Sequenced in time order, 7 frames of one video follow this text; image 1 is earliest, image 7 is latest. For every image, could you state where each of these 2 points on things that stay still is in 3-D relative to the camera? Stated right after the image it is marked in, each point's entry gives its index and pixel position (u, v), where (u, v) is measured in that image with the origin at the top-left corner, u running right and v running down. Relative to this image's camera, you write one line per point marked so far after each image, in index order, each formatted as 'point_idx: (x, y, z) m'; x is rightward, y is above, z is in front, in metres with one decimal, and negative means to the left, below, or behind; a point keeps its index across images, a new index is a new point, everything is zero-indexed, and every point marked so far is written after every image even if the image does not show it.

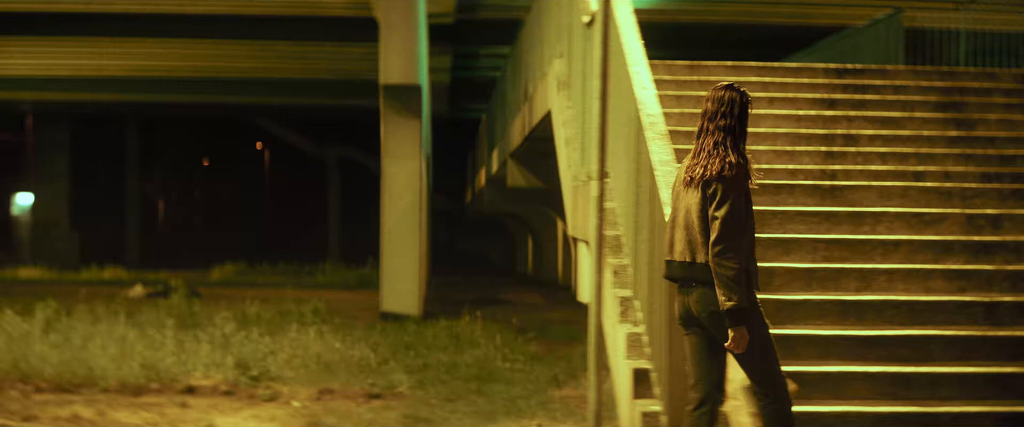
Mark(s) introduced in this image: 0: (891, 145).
0: (+1.7, +0.3, +7.4) m
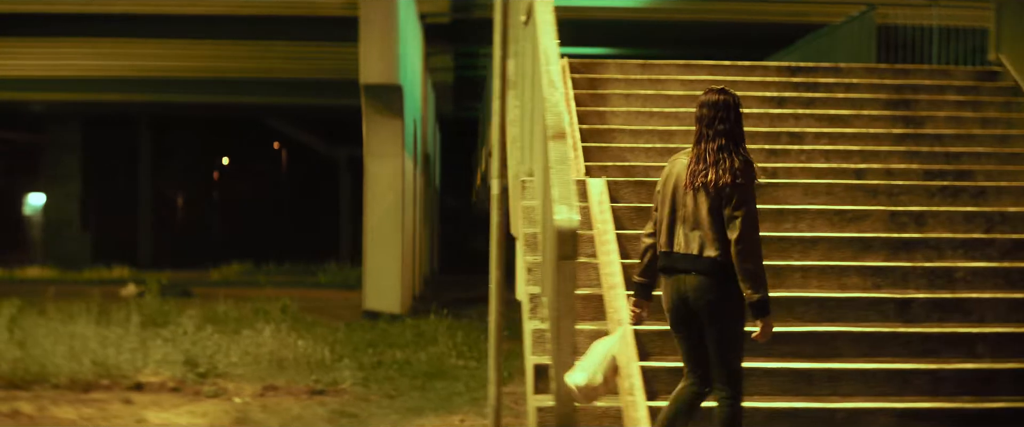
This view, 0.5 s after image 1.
0: (+1.4, +0.3, +7.4) m
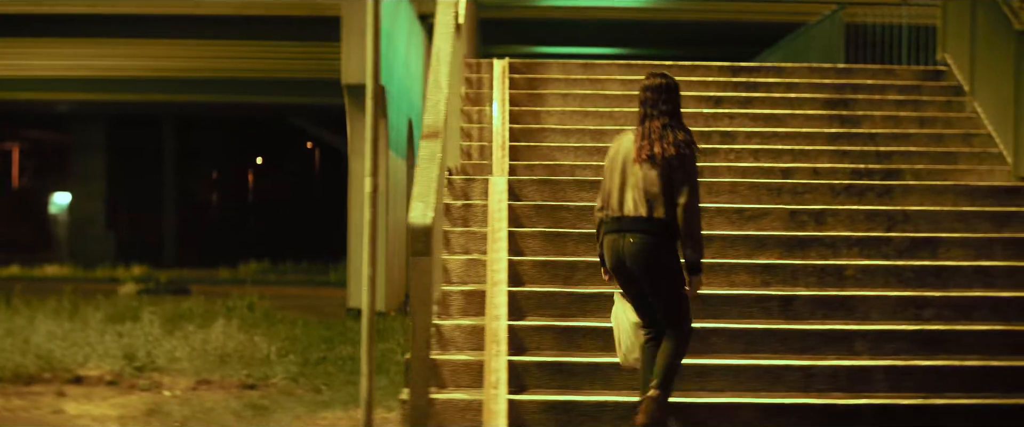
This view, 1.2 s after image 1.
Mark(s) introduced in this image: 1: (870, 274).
0: (+1.1, +0.3, +7.5) m
1: (+1.2, -0.2, +5.7) m
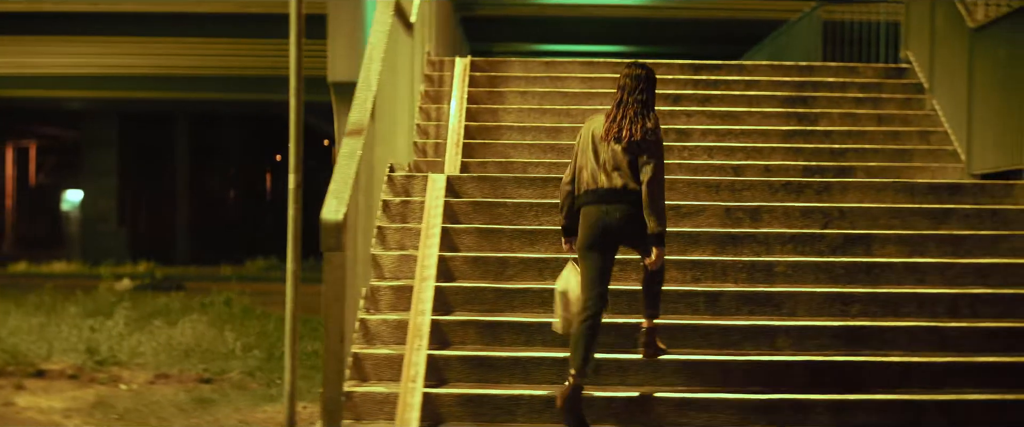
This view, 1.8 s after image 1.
0: (+1.0, +0.3, +7.5) m
1: (+1.0, -0.2, +5.7) m
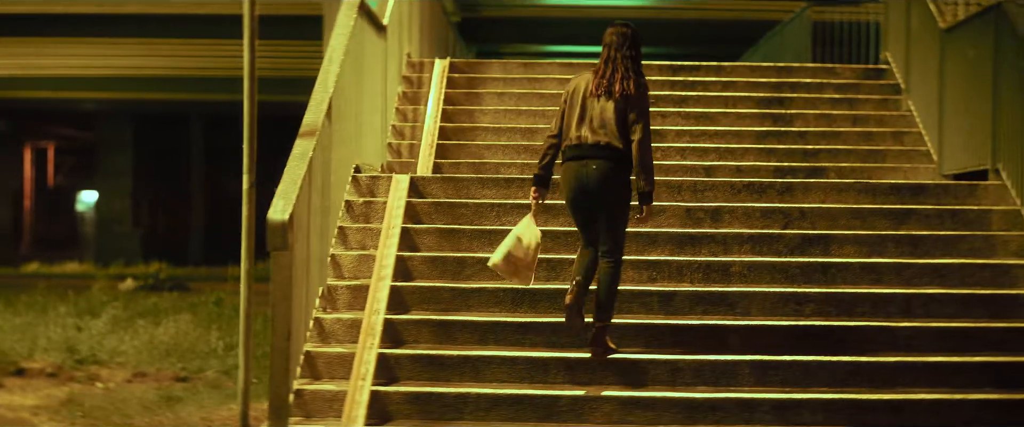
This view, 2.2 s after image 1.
0: (+0.8, +0.3, +7.5) m
1: (+0.8, -0.2, +5.8) m
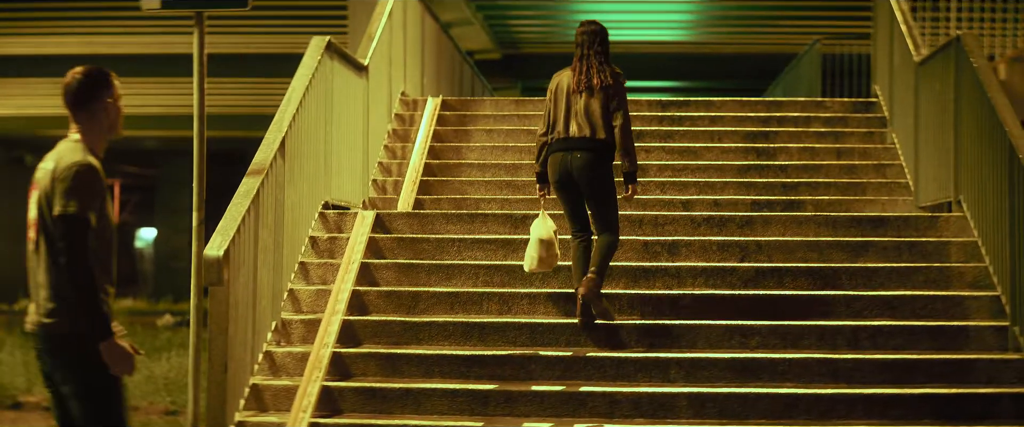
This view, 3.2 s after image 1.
0: (+0.8, +0.2, +7.6) m
1: (+0.7, -0.3, +5.8) m
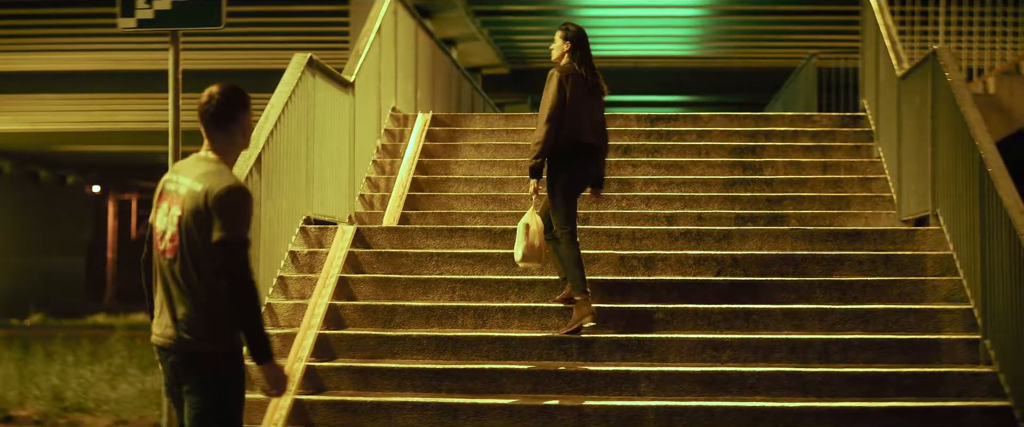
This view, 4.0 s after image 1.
0: (+0.7, +0.1, +7.6) m
1: (+0.6, -0.4, +5.8) m
